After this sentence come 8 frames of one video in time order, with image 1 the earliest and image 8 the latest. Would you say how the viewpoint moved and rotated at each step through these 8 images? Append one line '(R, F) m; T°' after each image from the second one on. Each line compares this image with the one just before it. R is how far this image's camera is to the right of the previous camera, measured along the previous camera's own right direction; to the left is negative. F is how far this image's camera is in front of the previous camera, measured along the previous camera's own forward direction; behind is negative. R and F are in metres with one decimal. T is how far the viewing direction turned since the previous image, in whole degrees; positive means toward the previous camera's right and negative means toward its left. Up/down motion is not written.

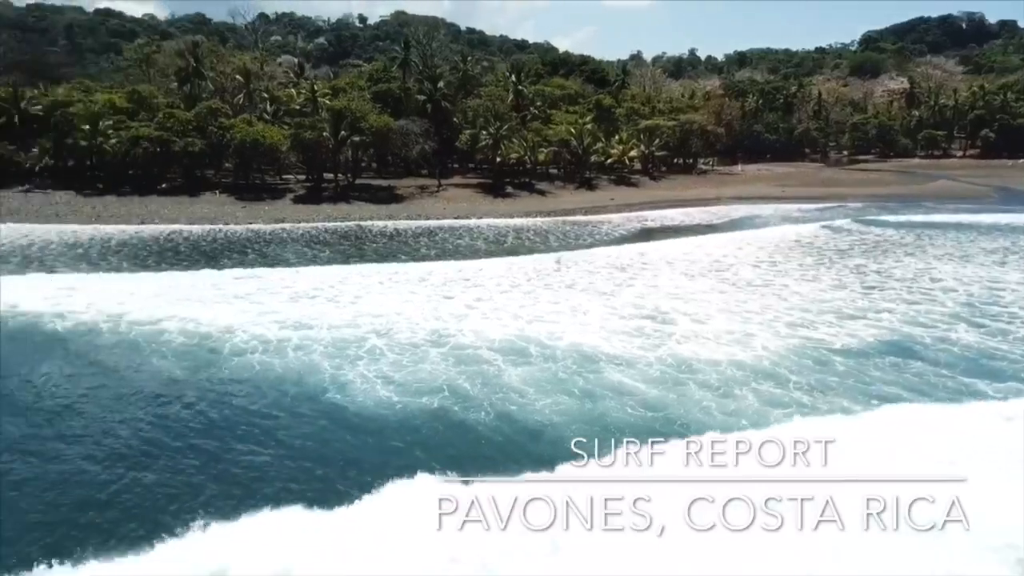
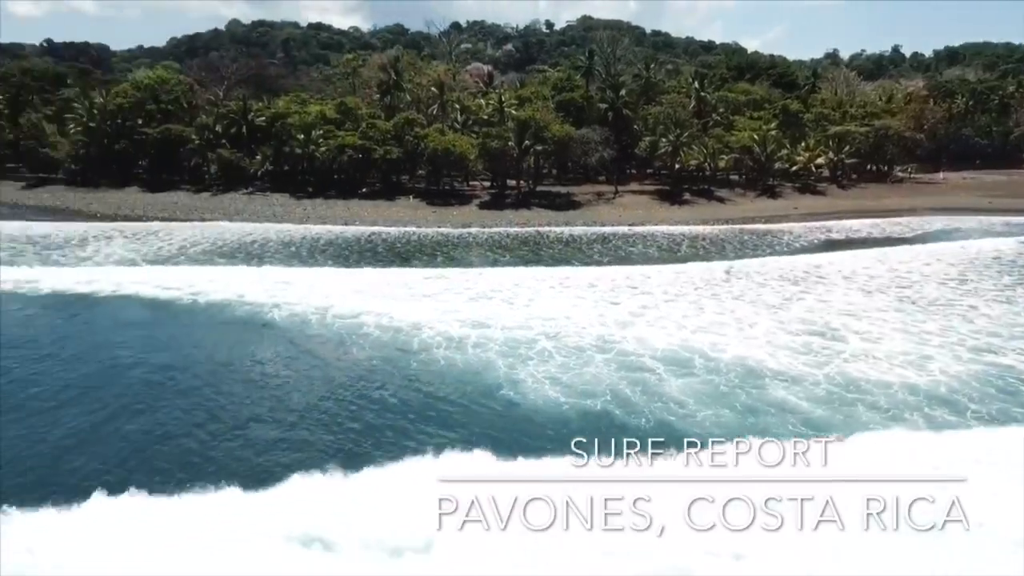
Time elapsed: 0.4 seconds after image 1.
(+0.2, -0.7) m; -12°
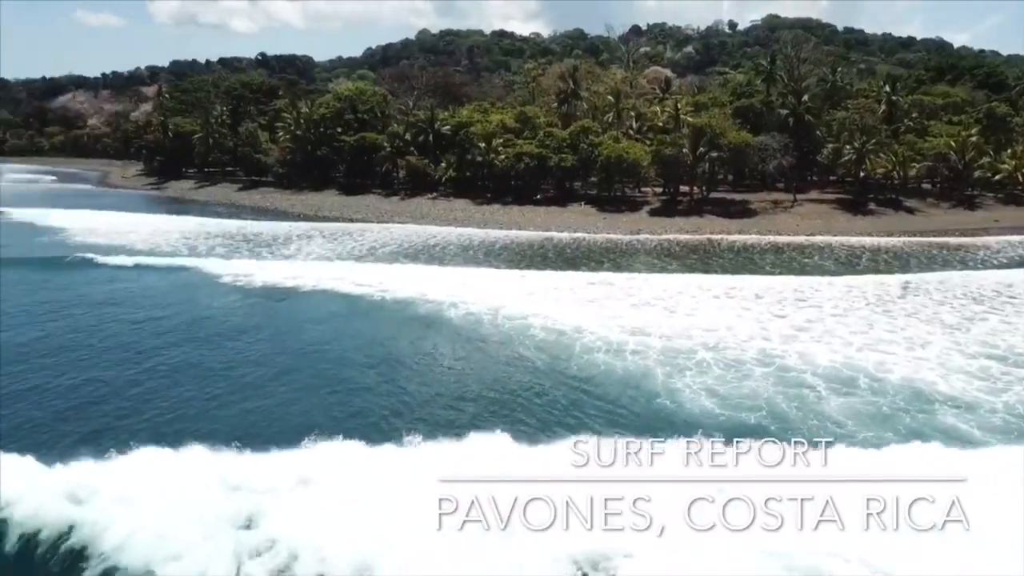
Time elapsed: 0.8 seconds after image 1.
(+0.2, -0.7) m; -12°
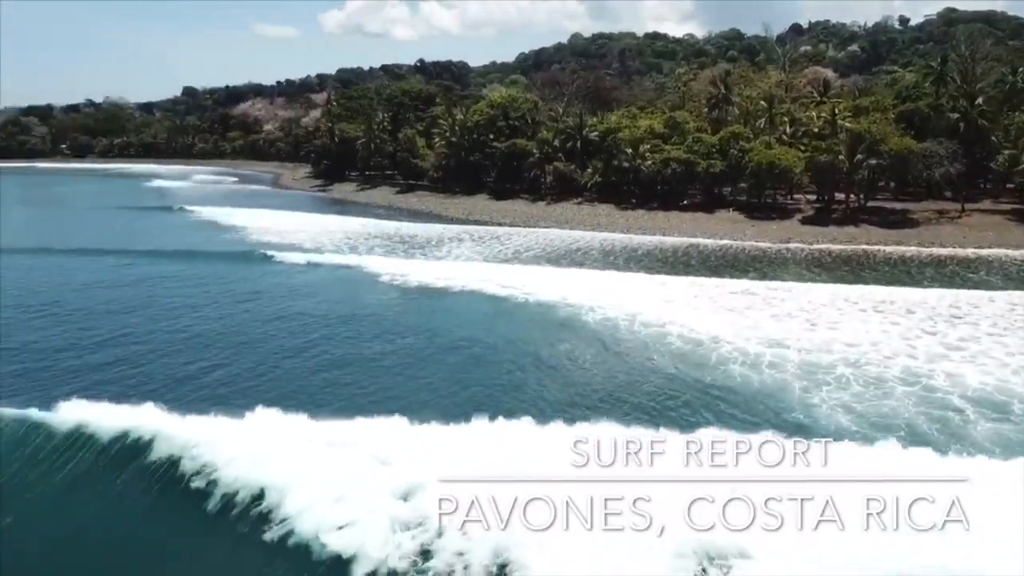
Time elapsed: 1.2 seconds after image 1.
(+0.1, -0.6) m; -10°
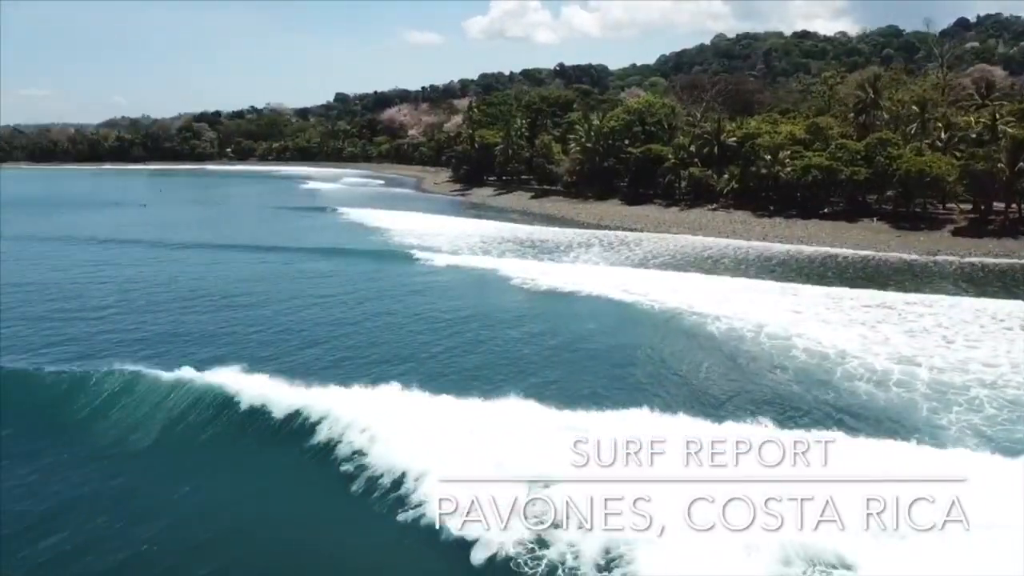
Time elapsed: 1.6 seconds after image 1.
(+0.2, -0.6) m; -9°
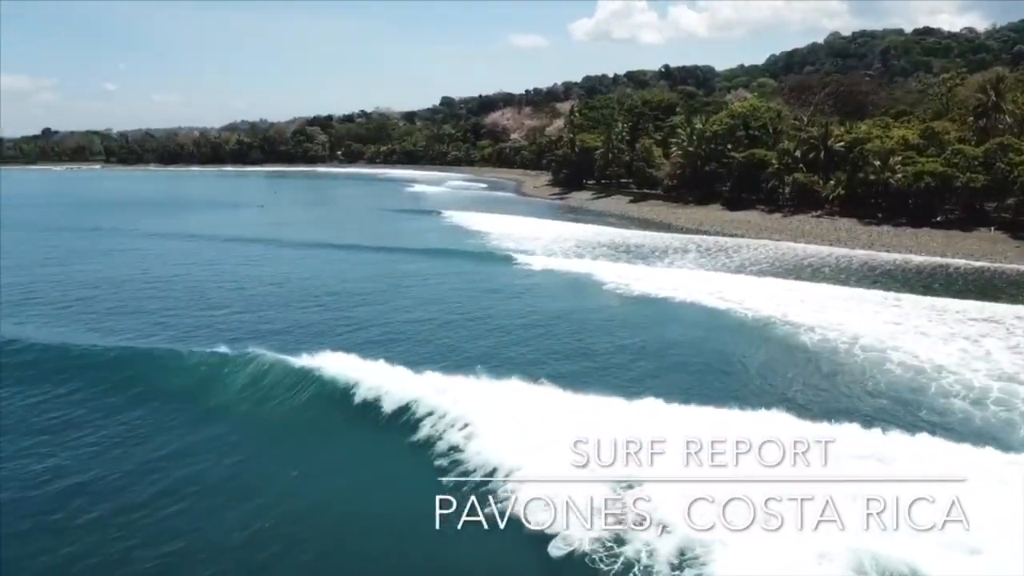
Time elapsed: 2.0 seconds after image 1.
(+0.2, -0.5) m; -7°
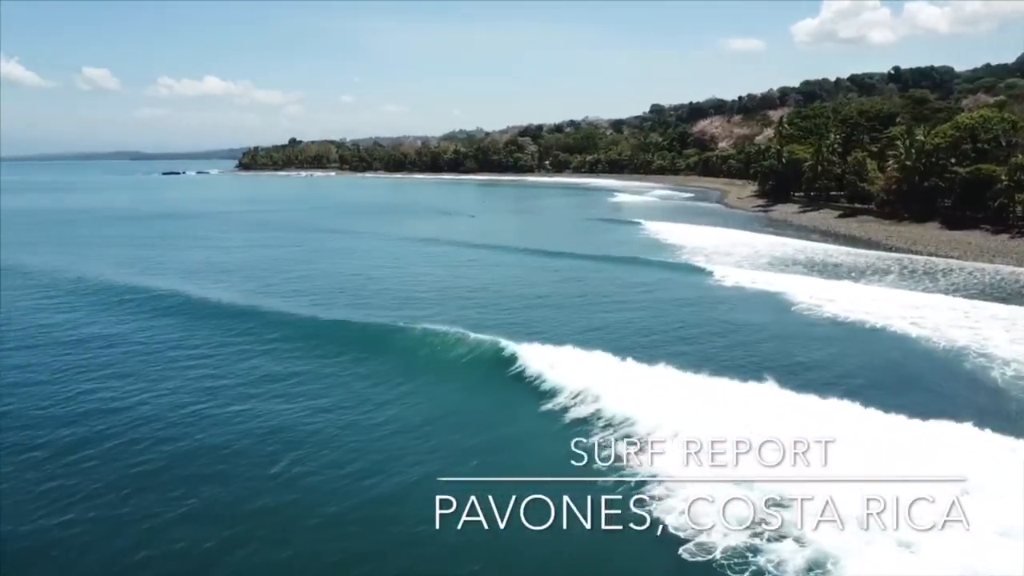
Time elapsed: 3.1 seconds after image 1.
(+0.7, -1.2) m; -14°
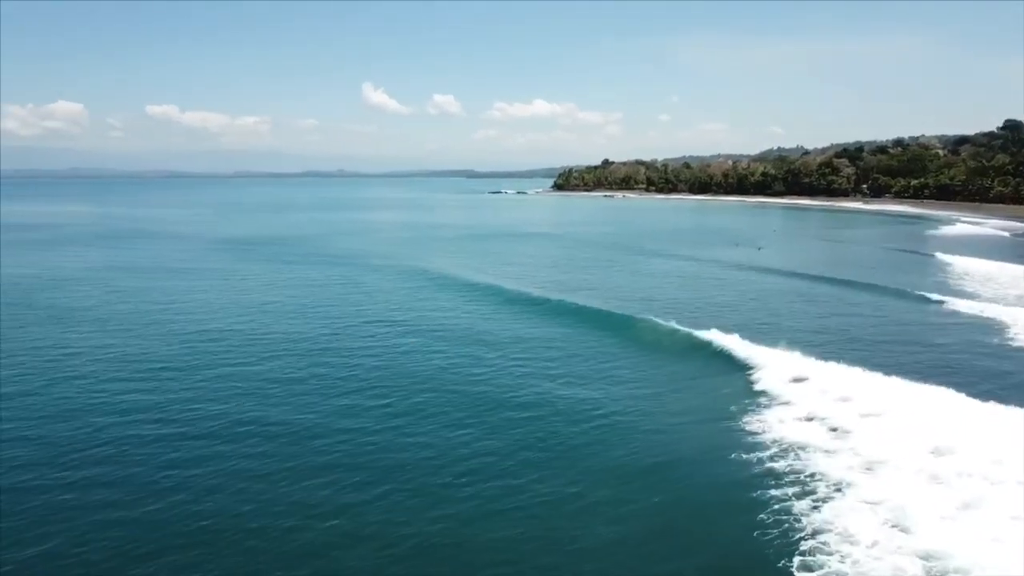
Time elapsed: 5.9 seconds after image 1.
(+2.4, -1.7) m; -22°
